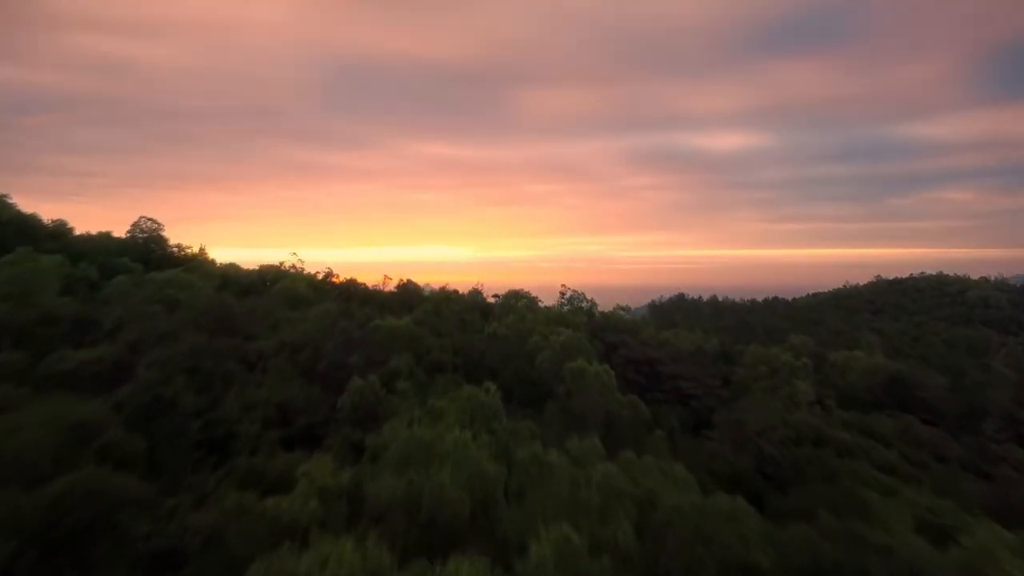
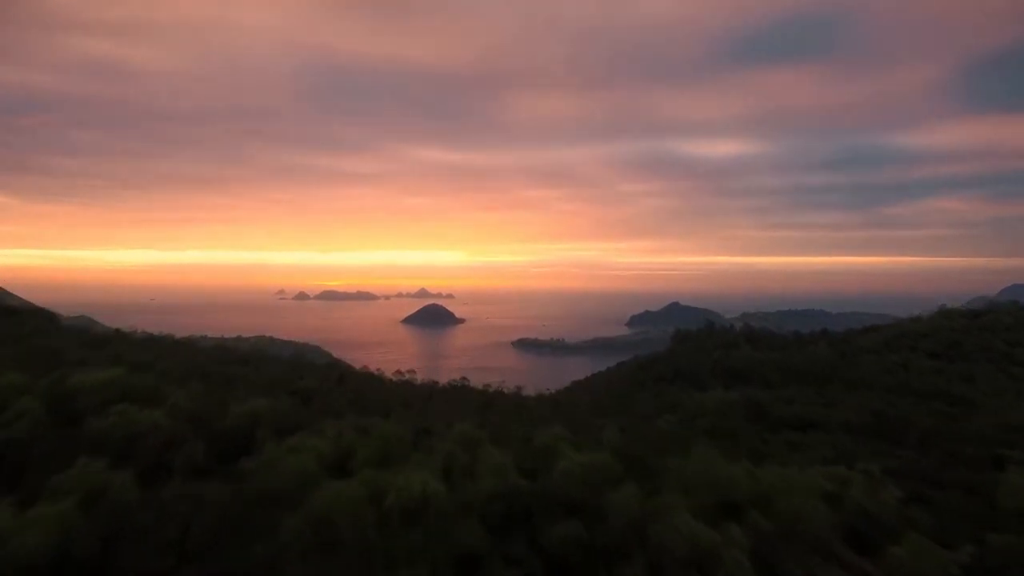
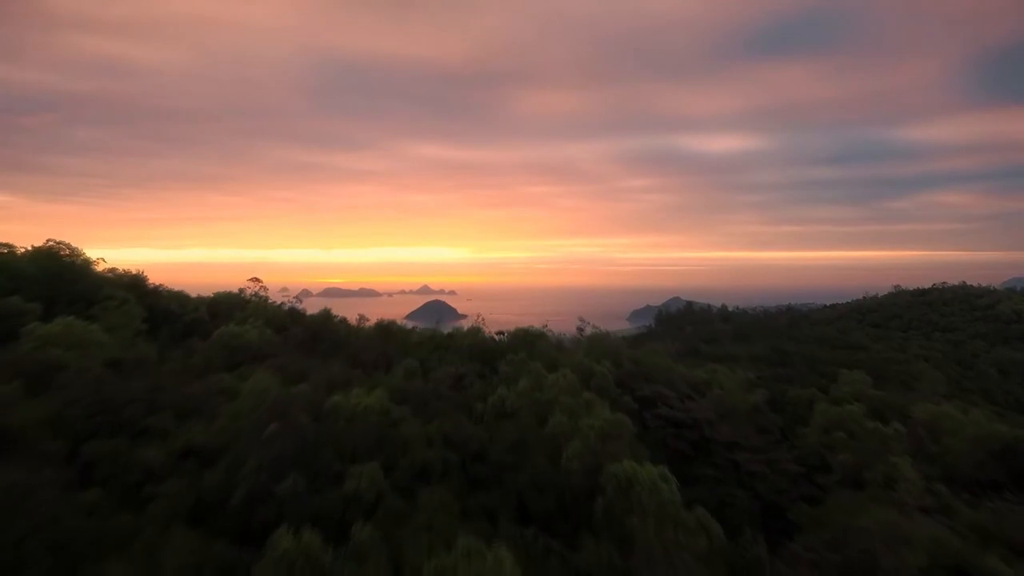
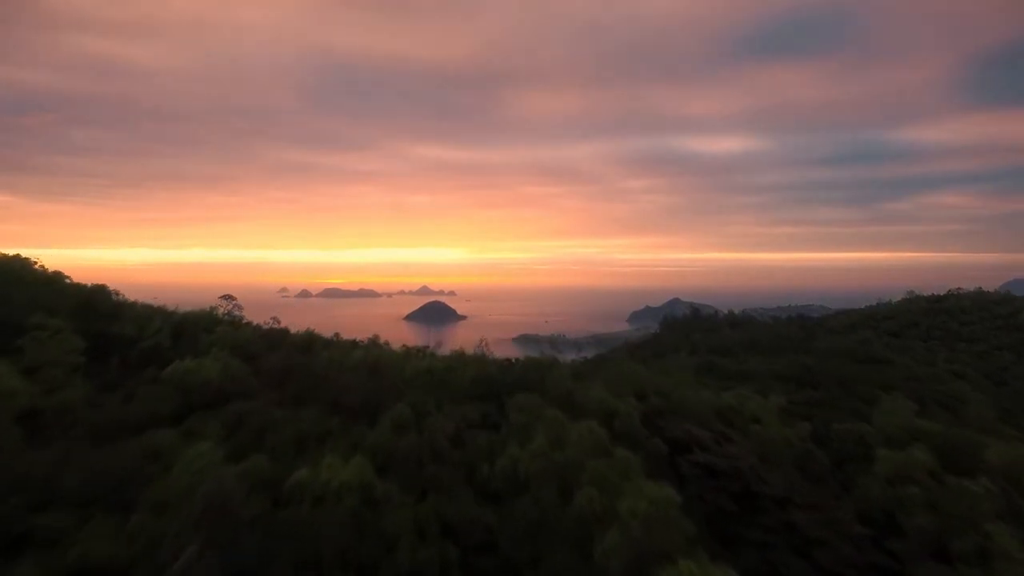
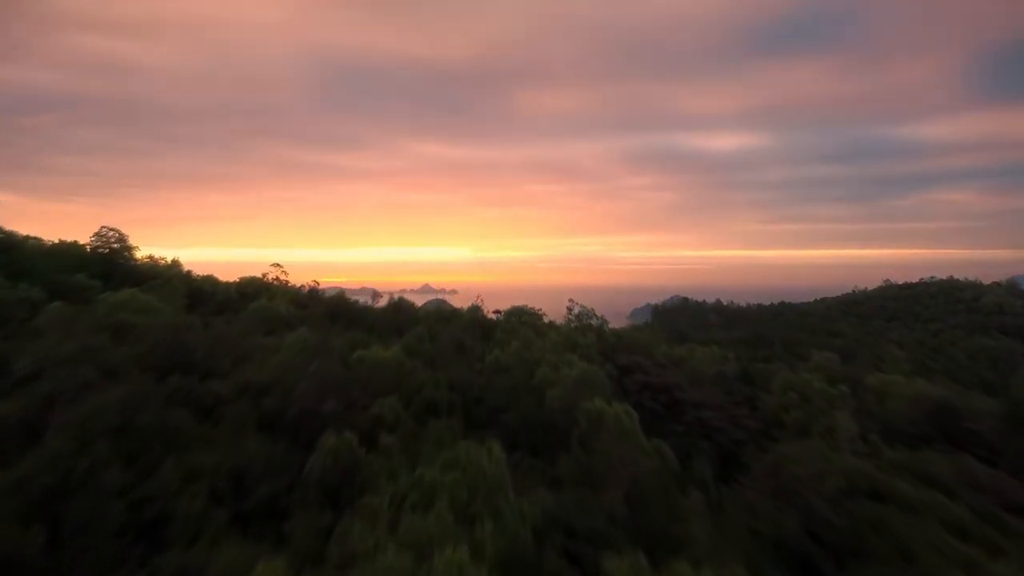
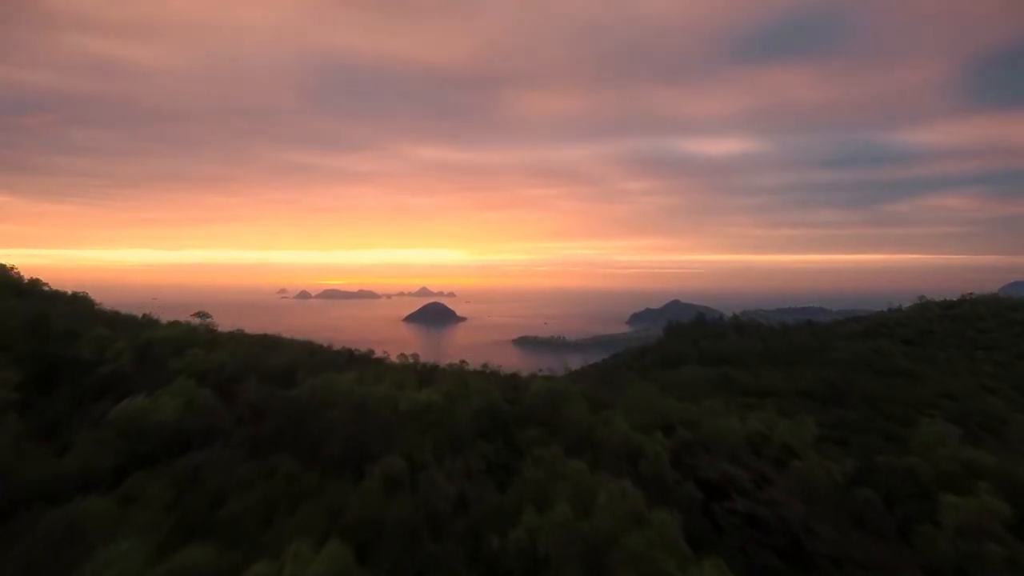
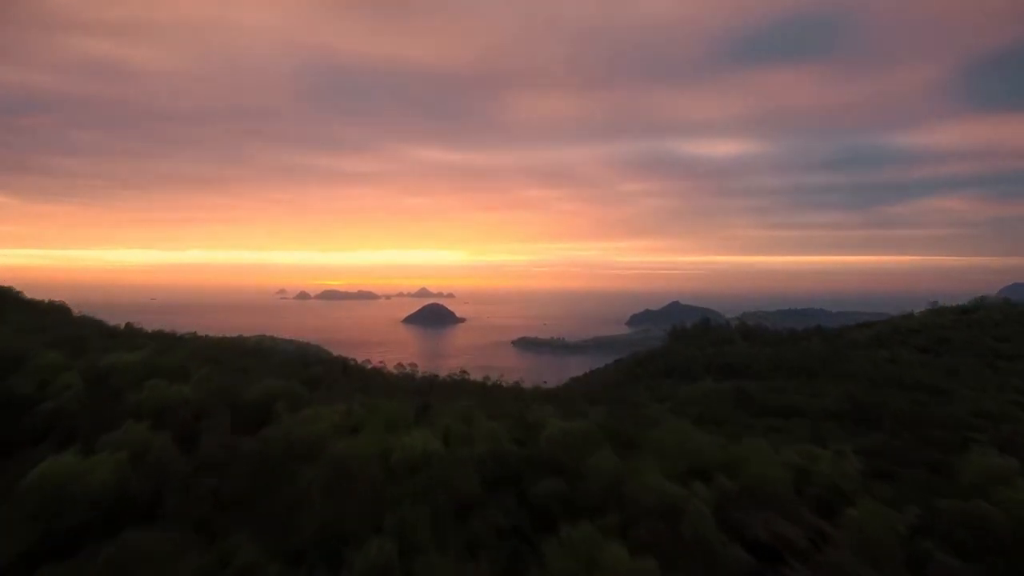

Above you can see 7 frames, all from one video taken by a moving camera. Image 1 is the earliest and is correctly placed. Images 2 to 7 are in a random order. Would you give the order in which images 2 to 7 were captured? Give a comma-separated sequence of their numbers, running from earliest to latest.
5, 3, 4, 6, 7, 2
